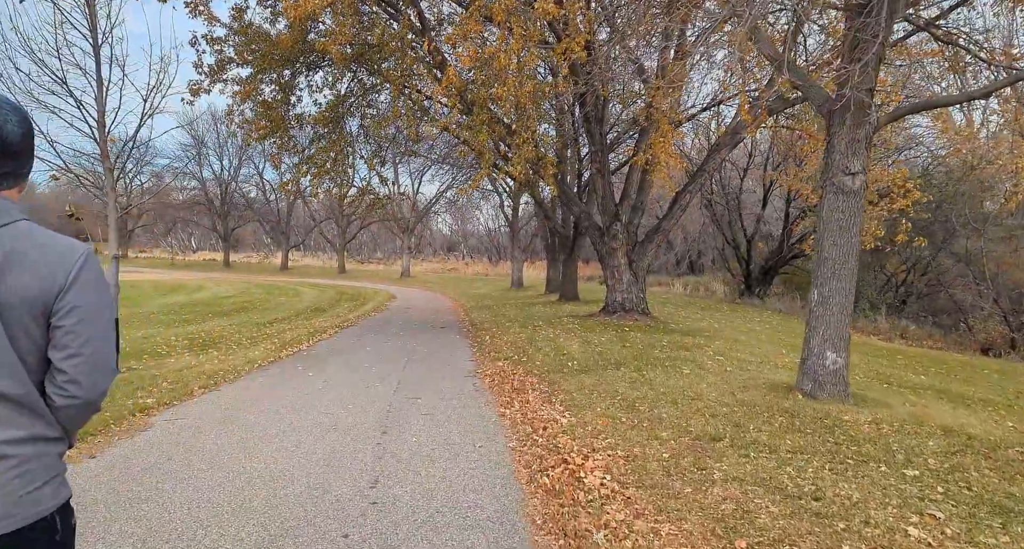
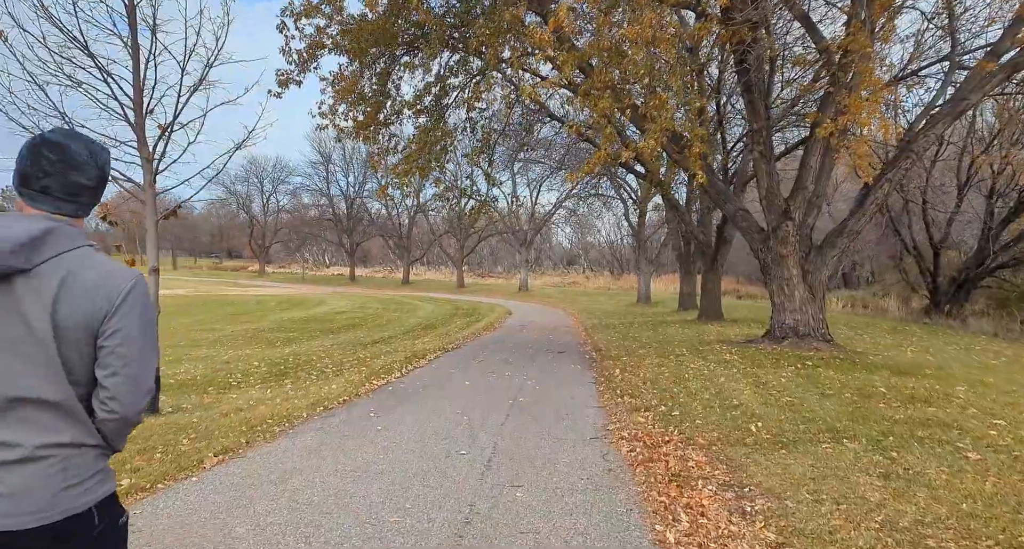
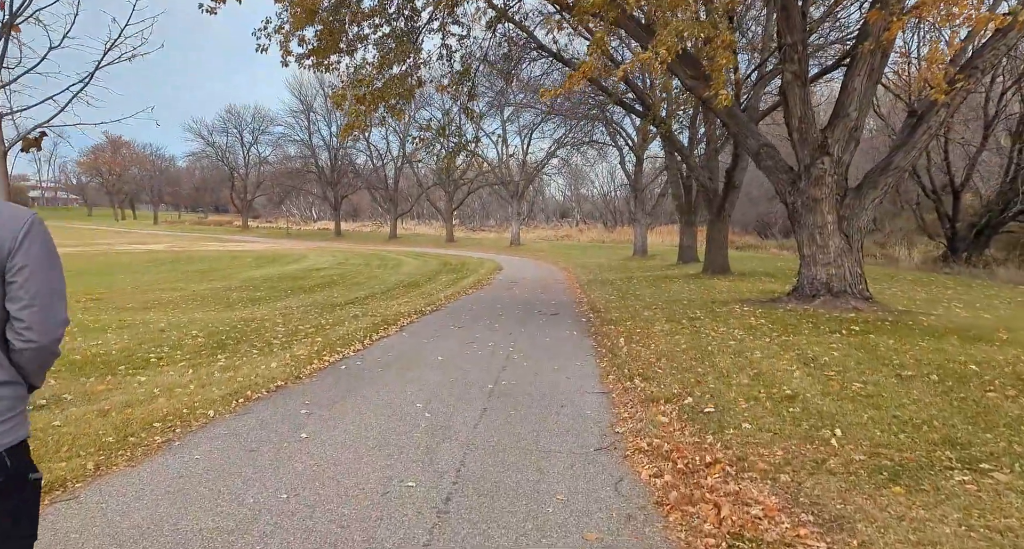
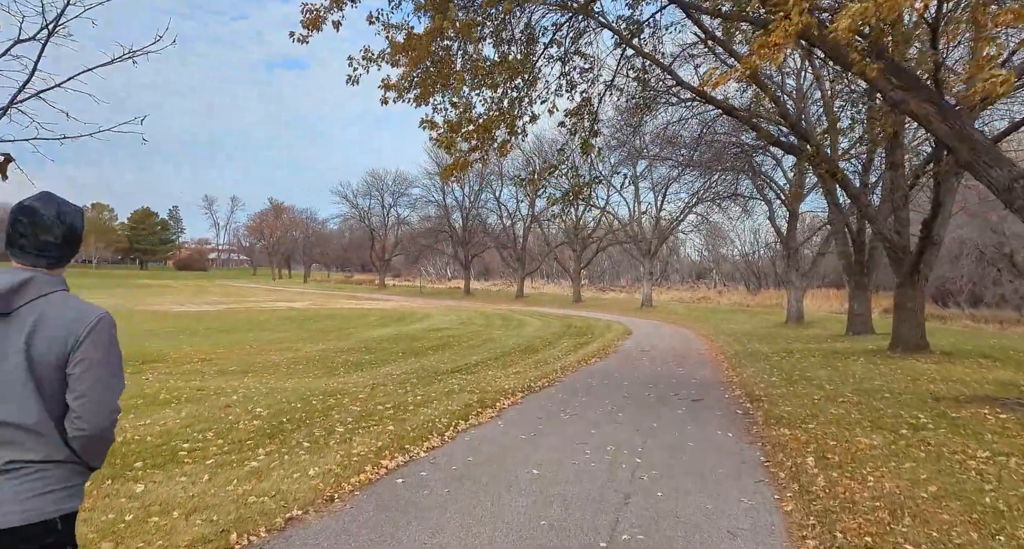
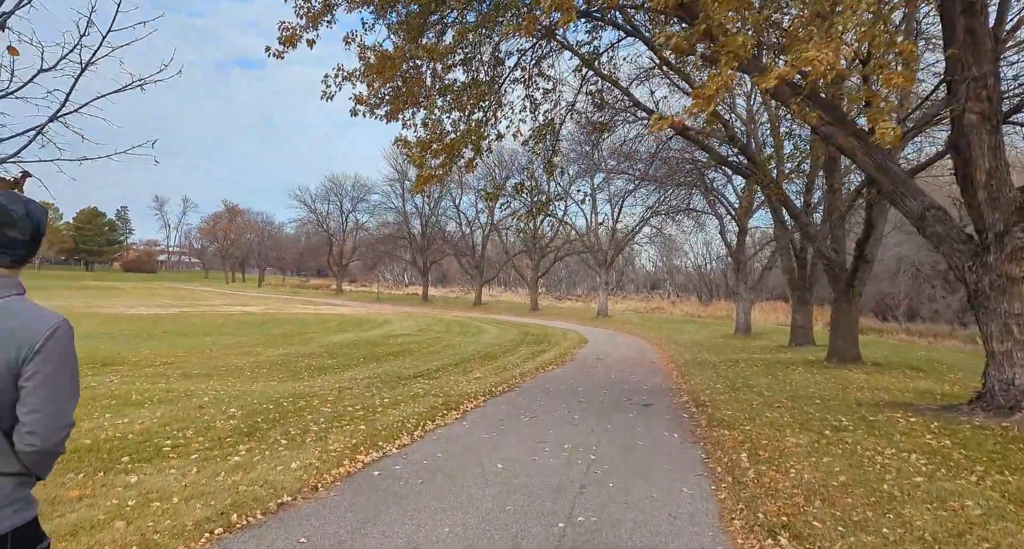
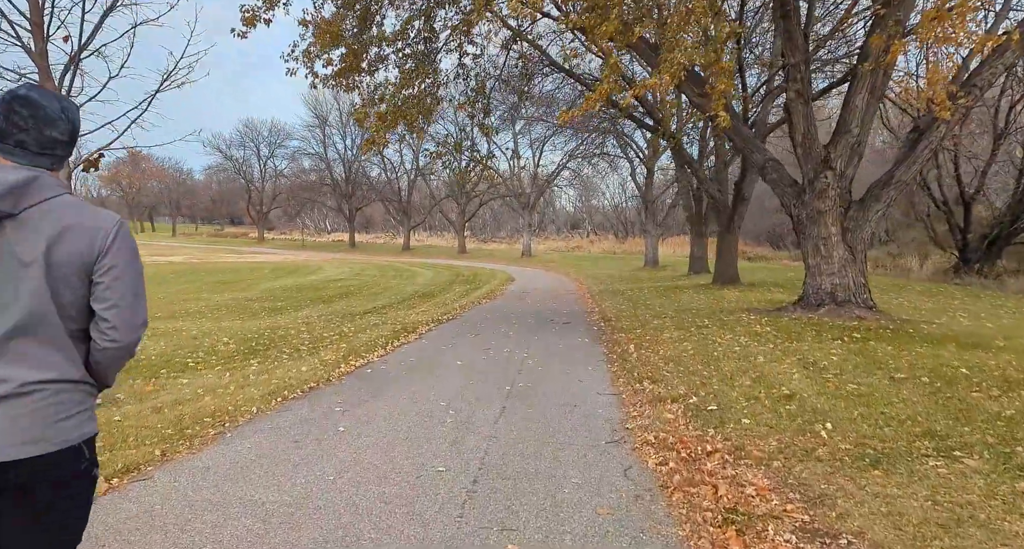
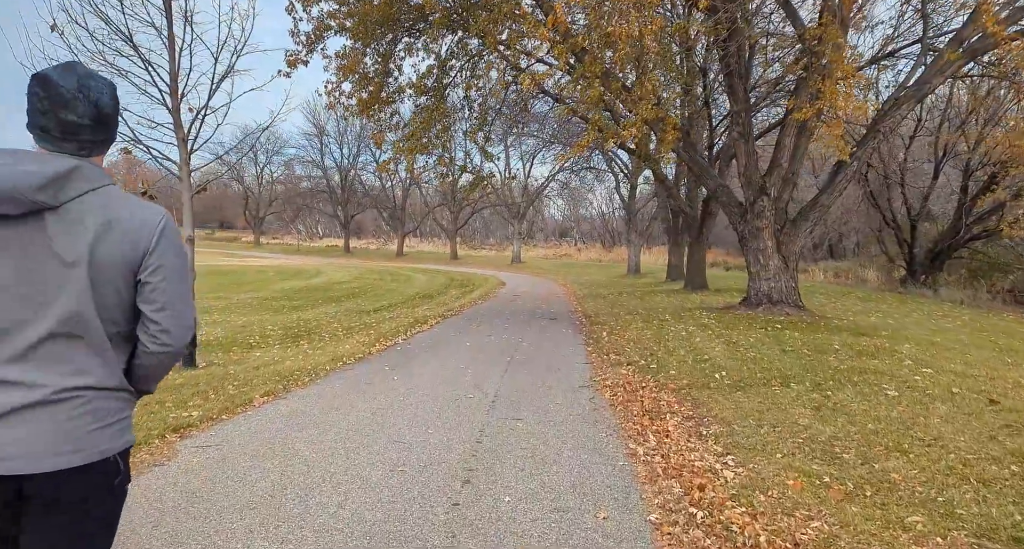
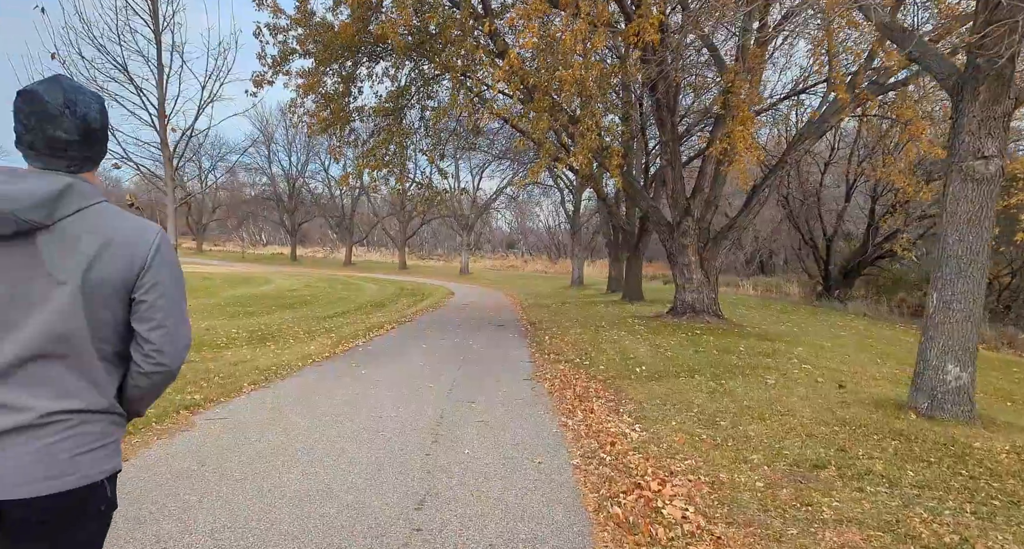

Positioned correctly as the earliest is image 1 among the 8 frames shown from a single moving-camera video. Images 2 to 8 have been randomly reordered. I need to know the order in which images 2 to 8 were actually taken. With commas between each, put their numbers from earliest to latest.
8, 7, 2, 6, 3, 5, 4
